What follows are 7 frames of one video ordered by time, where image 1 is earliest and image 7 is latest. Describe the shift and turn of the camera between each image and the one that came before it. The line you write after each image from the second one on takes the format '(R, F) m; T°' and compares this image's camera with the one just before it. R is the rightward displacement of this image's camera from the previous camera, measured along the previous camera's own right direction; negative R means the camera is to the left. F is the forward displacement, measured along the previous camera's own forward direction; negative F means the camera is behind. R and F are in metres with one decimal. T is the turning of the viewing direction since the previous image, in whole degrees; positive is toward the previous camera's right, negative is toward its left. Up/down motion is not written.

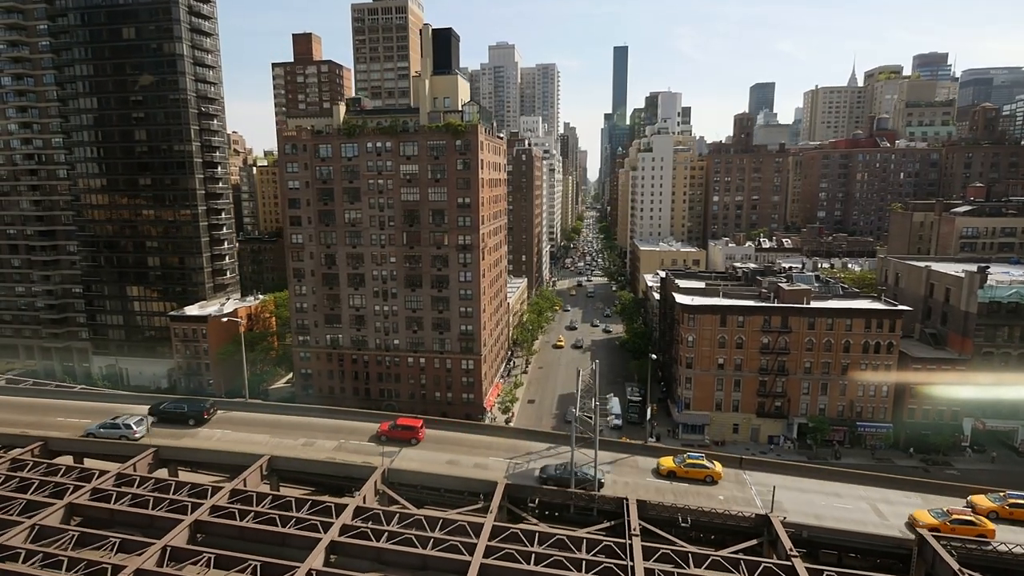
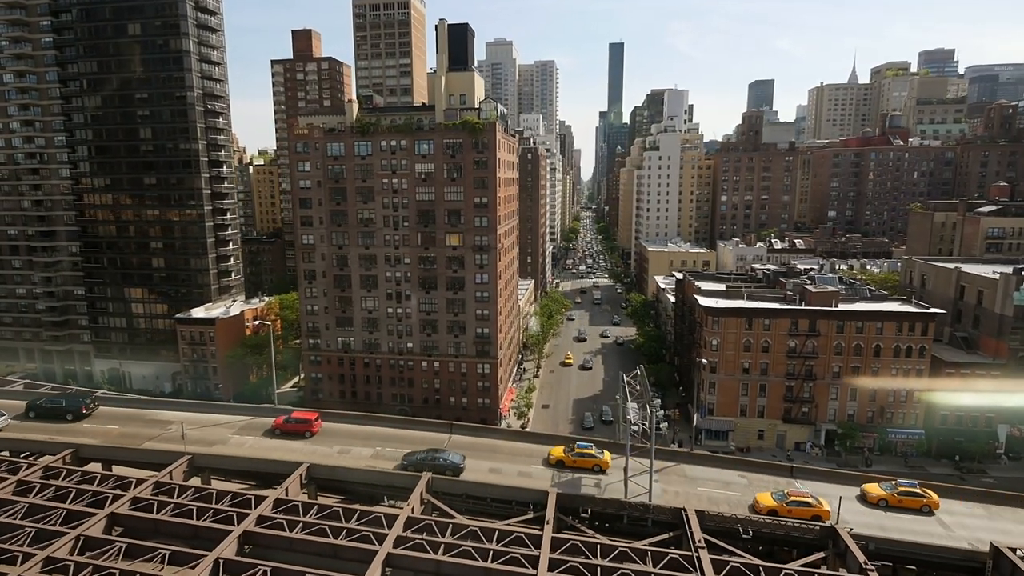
(-2.6, +1.7) m; 0°
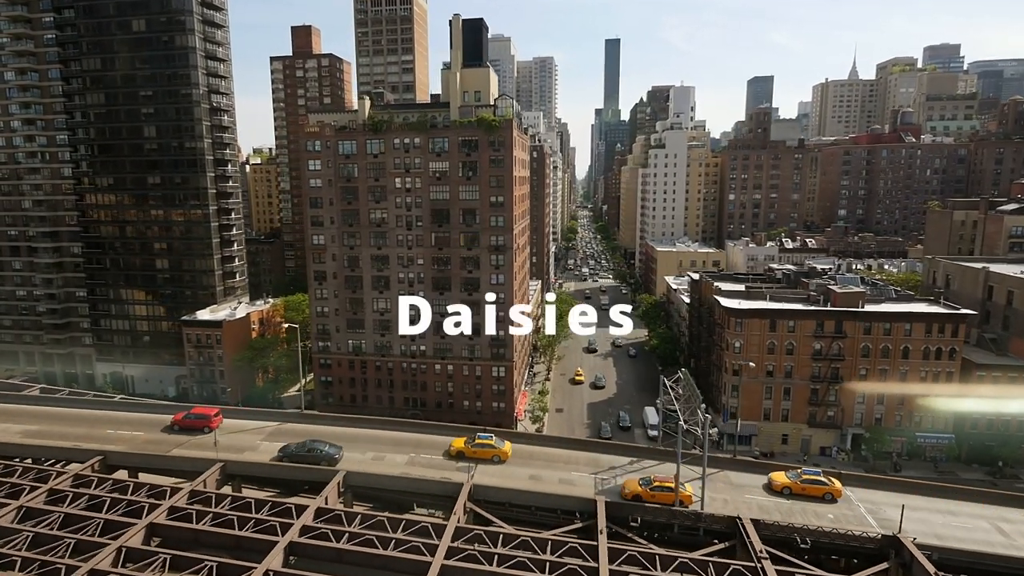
(-2.3, +1.6) m; 0°
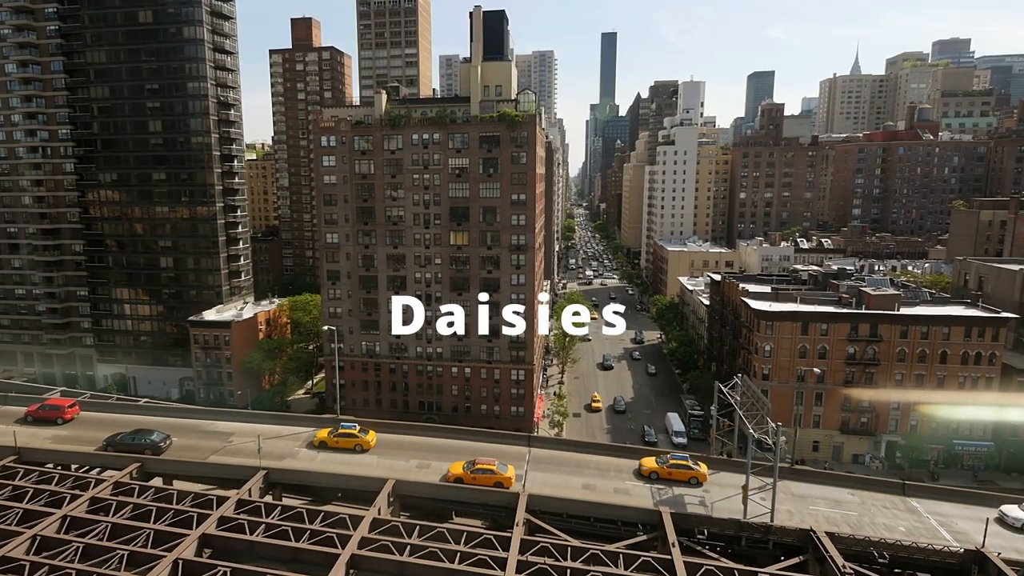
(-2.9, +2.1) m; 0°
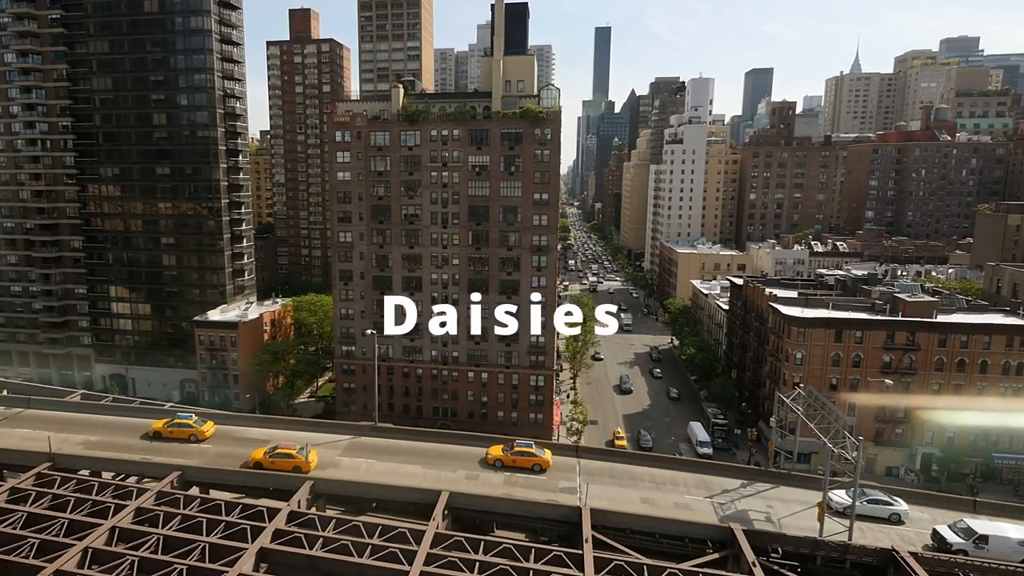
(-3.0, +2.4) m; +1°
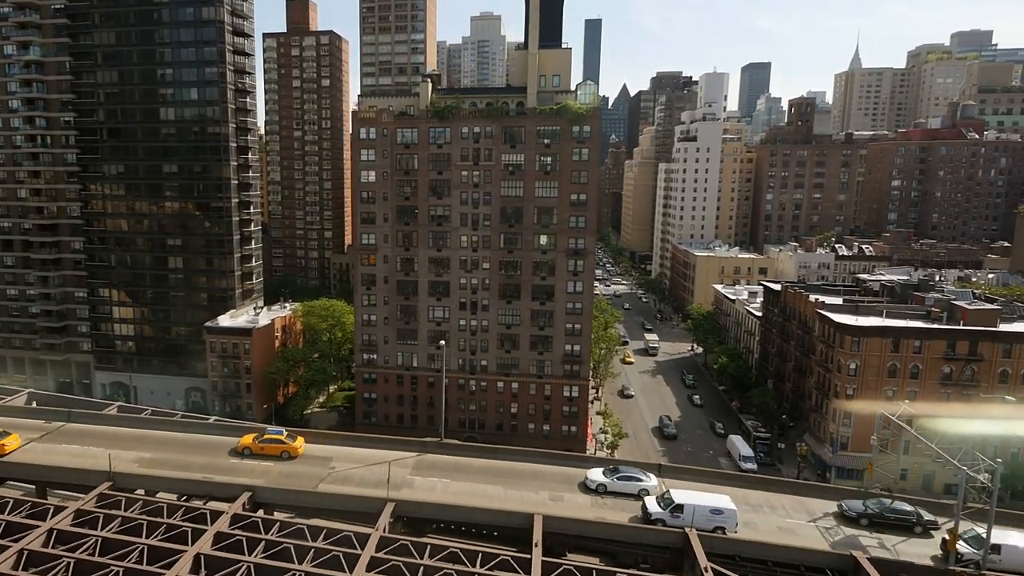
(-4.4, +3.5) m; +1°
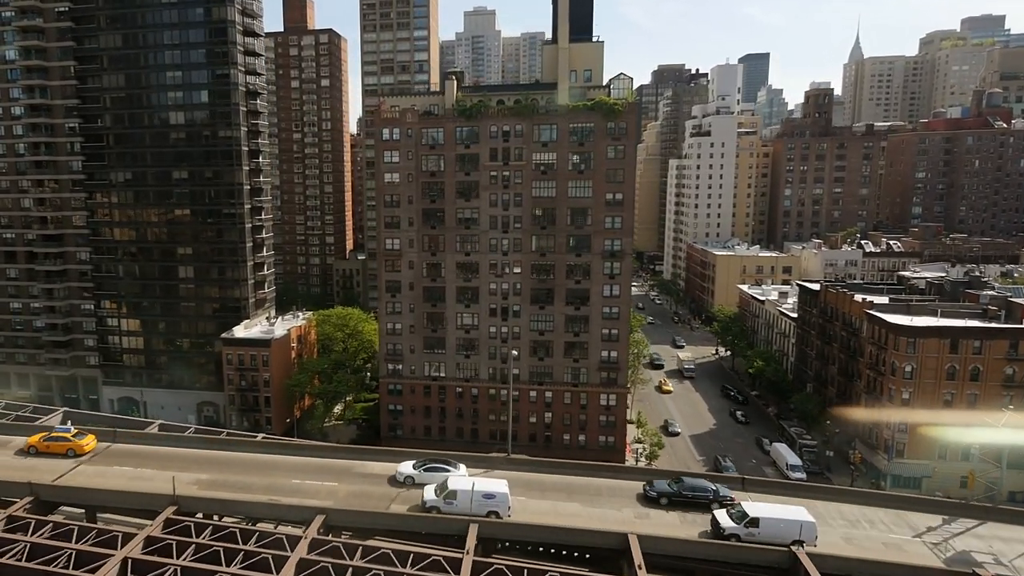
(-3.5, +2.9) m; 0°
